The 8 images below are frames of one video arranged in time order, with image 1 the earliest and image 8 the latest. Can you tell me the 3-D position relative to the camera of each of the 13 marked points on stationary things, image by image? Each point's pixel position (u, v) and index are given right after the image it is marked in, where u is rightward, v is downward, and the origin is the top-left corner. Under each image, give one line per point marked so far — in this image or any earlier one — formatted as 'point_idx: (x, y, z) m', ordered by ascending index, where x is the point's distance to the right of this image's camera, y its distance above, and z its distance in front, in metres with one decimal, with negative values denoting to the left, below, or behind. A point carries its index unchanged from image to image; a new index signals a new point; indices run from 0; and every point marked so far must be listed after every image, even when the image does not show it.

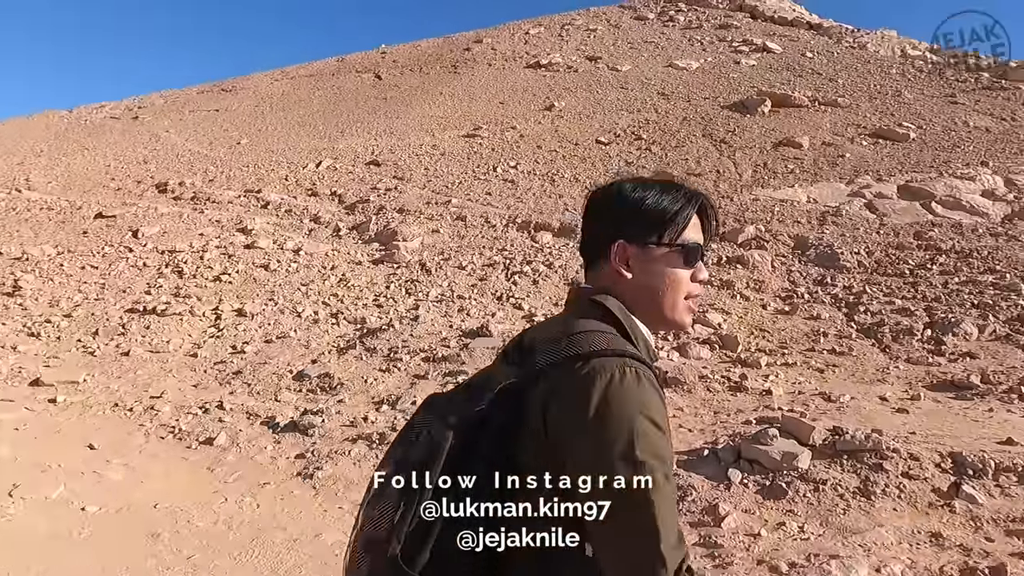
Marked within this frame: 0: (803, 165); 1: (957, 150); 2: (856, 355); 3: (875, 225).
0: (+6.7, +2.8, +15.2) m
1: (+10.5, +3.2, +15.7) m
2: (+3.3, -0.6, +6.4) m
3: (+6.2, +1.1, +11.3) m
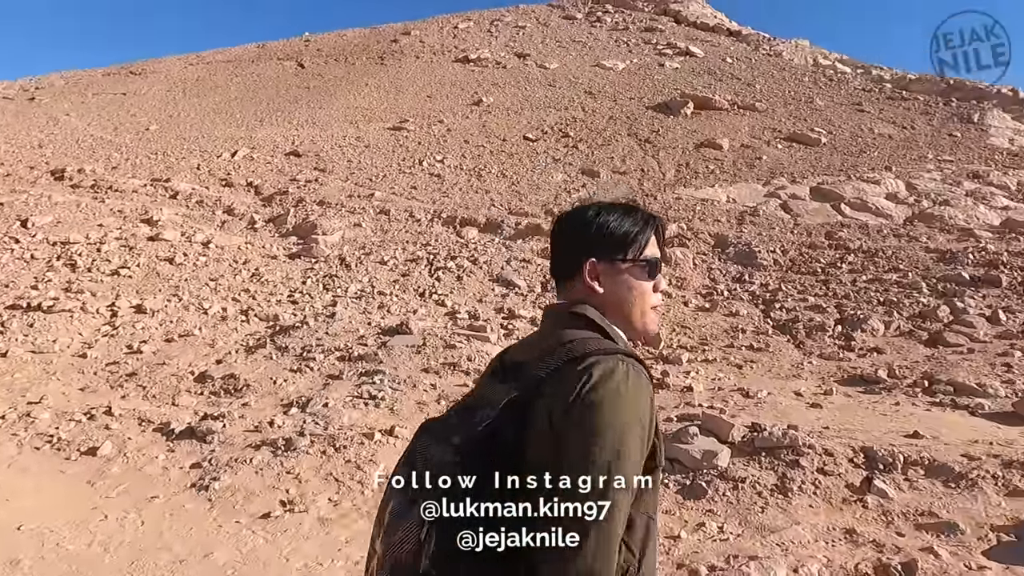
0: (+5.0, +2.9, +15.6) m
1: (+8.8, +3.3, +16.5) m
2: (+2.6, -0.6, +6.5) m
3: (+4.9, +1.1, +11.7) m
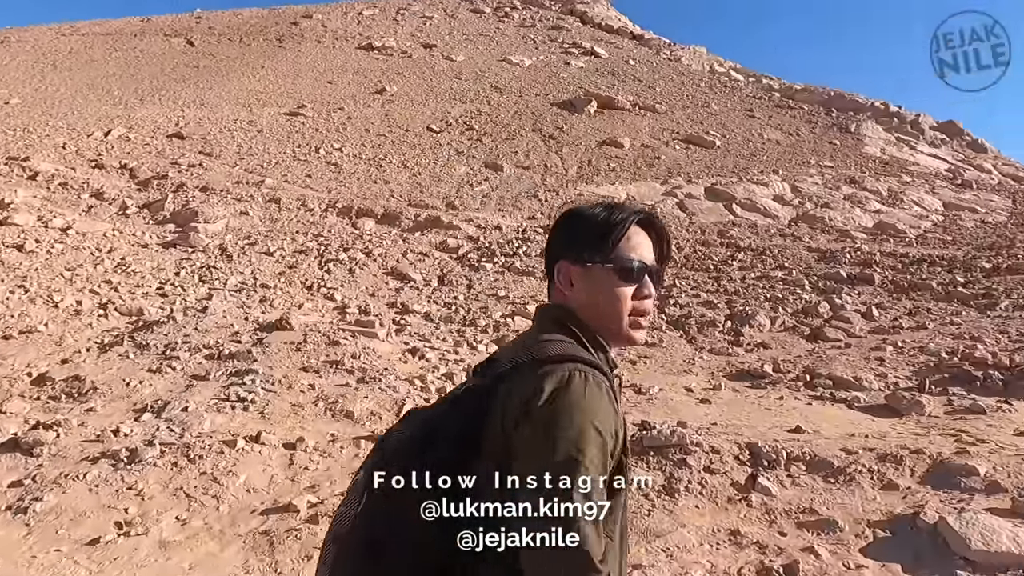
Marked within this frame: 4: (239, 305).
0: (+2.7, +3.0, +15.9) m
1: (+6.3, +3.4, +17.3) m
2: (+1.5, -0.6, +6.5) m
3: (+3.1, +1.2, +12.0) m
4: (-2.9, -0.2, +7.0) m
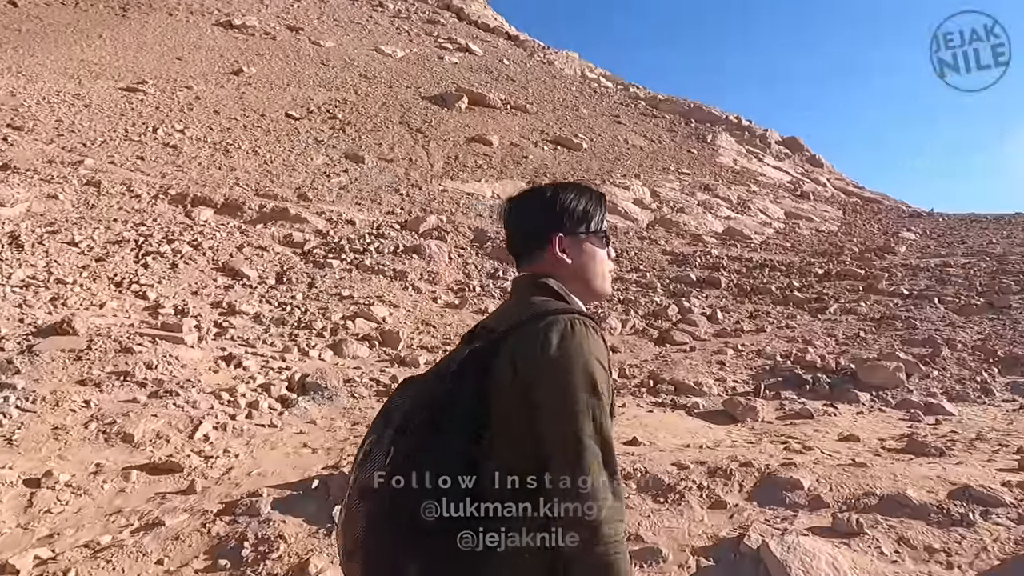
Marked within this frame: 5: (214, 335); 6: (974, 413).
0: (-0.5, +3.0, +15.6) m
1: (+2.8, +3.3, +17.7) m
2: (0.0, -0.6, +6.3) m
3: (+0.6, +1.2, +11.9) m
4: (-4.3, -0.1, +5.9) m
5: (-2.6, -0.4, +5.7) m
6: (+3.2, -0.9, +4.6) m
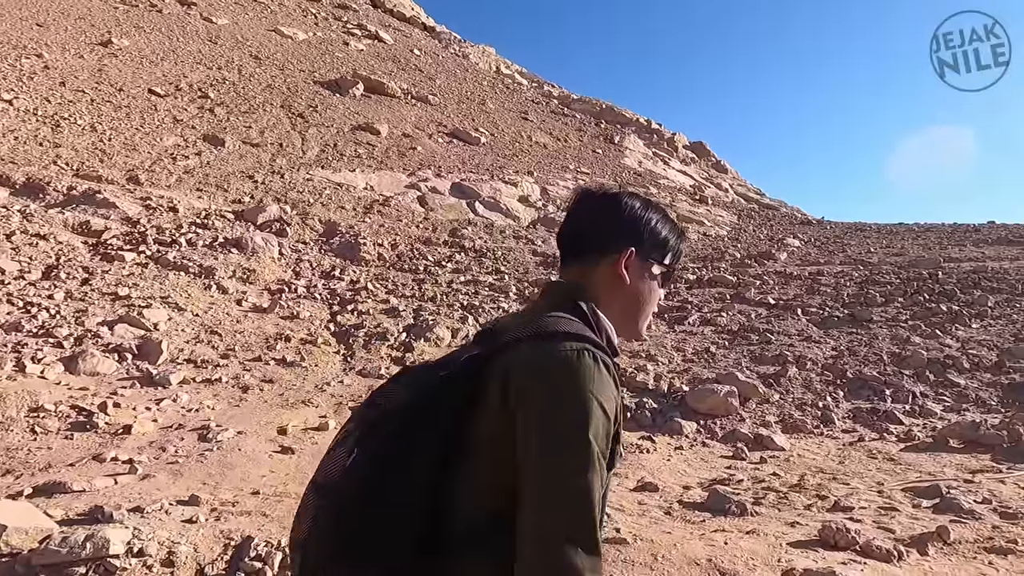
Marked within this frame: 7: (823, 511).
0: (-3.0, +3.0, +14.5) m
1: (0.0, +3.3, +16.9) m
2: (-1.6, -0.6, +5.3) m
3: (-1.6, +1.2, +11.0) m
4: (-5.9, -0.1, +4.4) m
5: (-4.1, -0.4, +4.4) m
6: (+1.8, -1.0, +4.0) m
7: (+1.4, -1.0, +3.0) m
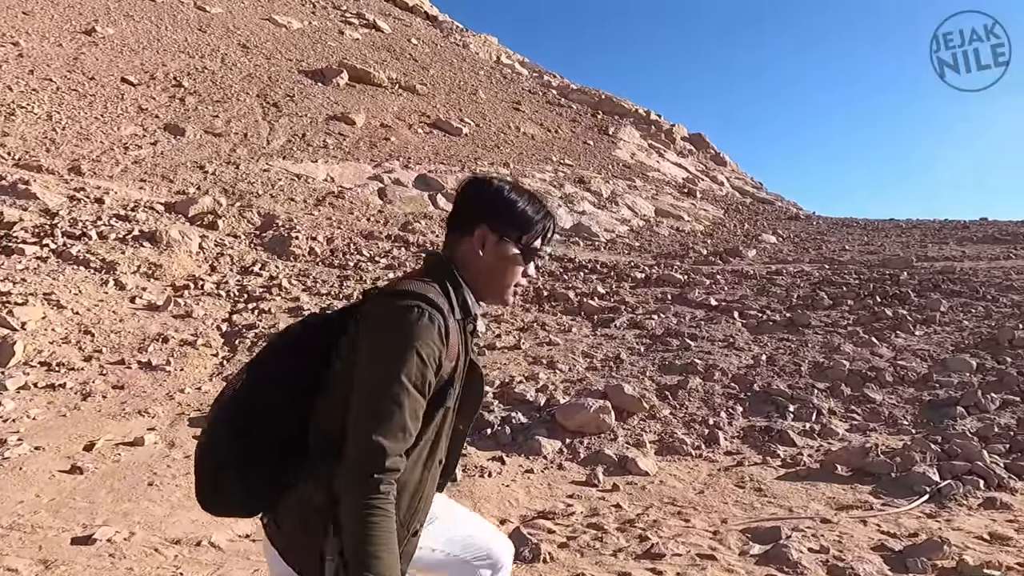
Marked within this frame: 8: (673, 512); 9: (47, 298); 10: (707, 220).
0: (-3.6, +3.1, +14.2) m
1: (-0.5, +3.4, +16.5) m
2: (-2.4, -0.6, +4.9) m
3: (-2.3, +1.2, +10.6) m
4: (-6.8, 0.0, +4.2) m
5: (-5.0, -0.3, +4.2) m
6: (+0.9, -1.0, +3.6) m
7: (+0.5, -1.0, +2.6) m
8: (+0.8, -1.0, +3.1) m
9: (-3.9, -0.1, +5.6) m
10: (+4.2, +1.5, +14.2) m
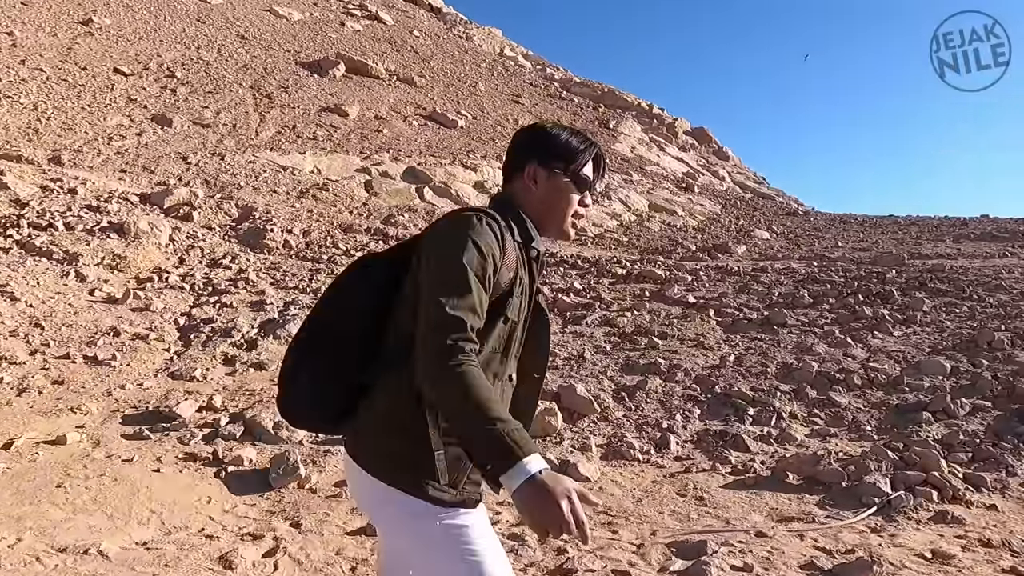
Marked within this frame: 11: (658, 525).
0: (-3.8, +3.3, +14.0) m
1: (-0.6, +3.6, +16.3) m
2: (-2.8, -0.5, +4.8) m
3: (-2.5, +1.3, +10.5) m
4: (-7.1, 0.0, +4.1) m
5: (-5.3, -0.3, +4.1) m
6: (+0.5, -1.0, +3.4) m
7: (+0.1, -1.0, +2.4) m
8: (+0.4, -1.0, +2.9) m
9: (-4.2, 0.0, +5.5) m
10: (+4.0, +1.5, +14.0) m
11: (+0.6, -1.0, +2.9) m
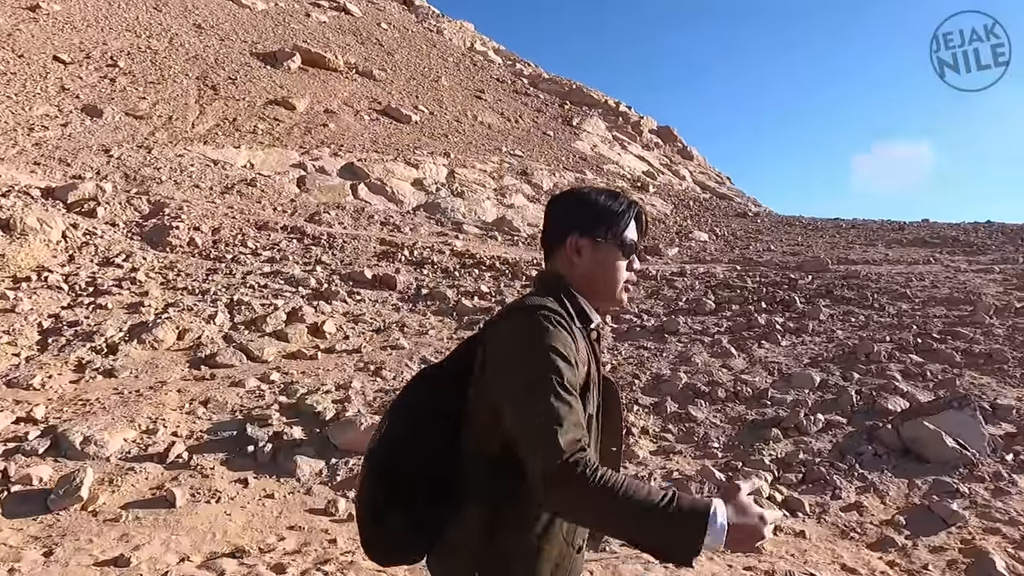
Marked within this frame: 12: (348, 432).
0: (-4.9, +3.3, +13.8) m
1: (-1.8, +3.6, +16.1) m
2: (-3.7, -0.5, +4.6) m
3: (-3.5, +1.4, +10.3) m
4: (-8.0, +0.1, +3.8) m
5: (-6.3, -0.3, +3.8) m
6: (-0.4, -1.1, +3.3) m
7: (-0.8, -1.1, +2.3) m
8: (-0.5, -1.1, +2.8) m
9: (-5.2, 0.0, +5.3) m
10: (+2.9, +1.5, +13.9) m
11: (-0.3, -1.1, +2.8) m
12: (-0.9, -0.8, +3.6) m
